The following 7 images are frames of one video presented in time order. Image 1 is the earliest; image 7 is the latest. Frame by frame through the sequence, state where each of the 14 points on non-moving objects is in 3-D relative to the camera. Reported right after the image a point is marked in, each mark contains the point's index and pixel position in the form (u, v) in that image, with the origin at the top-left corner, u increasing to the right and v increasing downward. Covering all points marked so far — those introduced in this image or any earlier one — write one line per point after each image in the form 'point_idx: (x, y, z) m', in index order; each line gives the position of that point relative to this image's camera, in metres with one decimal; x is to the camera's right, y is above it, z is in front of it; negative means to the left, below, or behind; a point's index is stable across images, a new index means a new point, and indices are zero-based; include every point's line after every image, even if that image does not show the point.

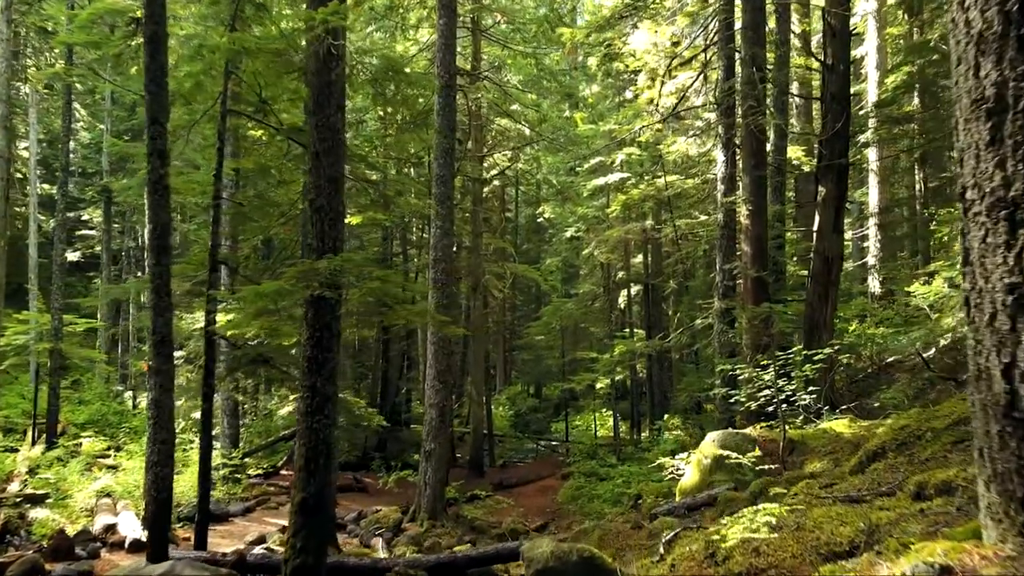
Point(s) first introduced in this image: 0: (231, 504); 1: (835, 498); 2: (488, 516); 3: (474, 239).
0: (-4.7, -3.6, +13.0) m
1: (+1.8, -1.2, +4.1) m
2: (-0.5, -4.2, +14.2) m
3: (-1.0, +1.2, +19.6) m
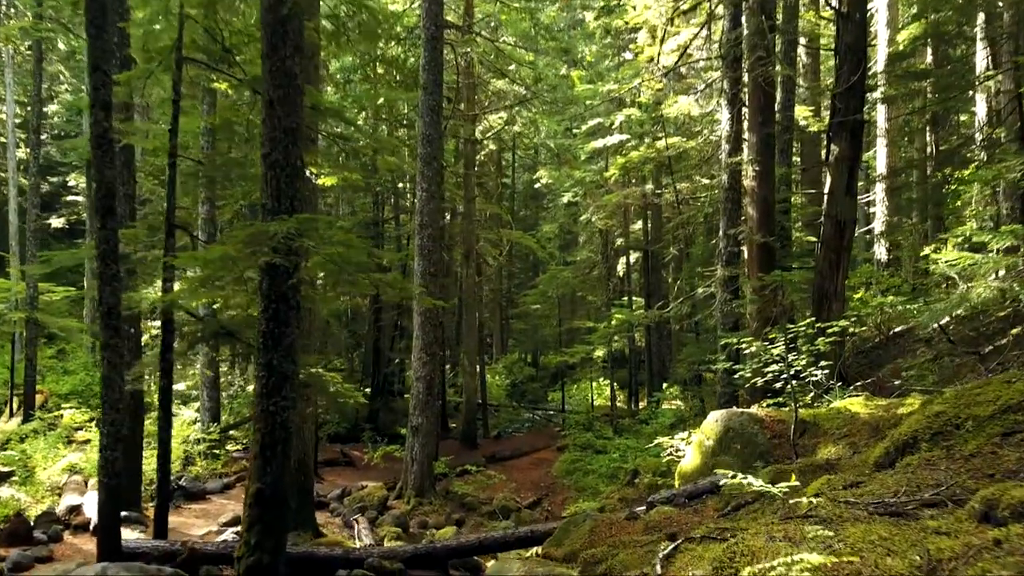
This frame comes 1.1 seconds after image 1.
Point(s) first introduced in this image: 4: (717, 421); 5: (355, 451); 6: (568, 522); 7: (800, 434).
0: (-4.9, -3.1, +12.4) m
1: (+1.6, -1.0, +3.5) m
2: (-0.6, -3.6, +13.7) m
3: (-1.1, +2.0, +18.9) m
4: (+1.9, -1.2, +7.1) m
5: (-3.2, -3.4, +15.9) m
6: (+0.5, -1.9, +6.4) m
7: (+2.5, -1.3, +6.7) m
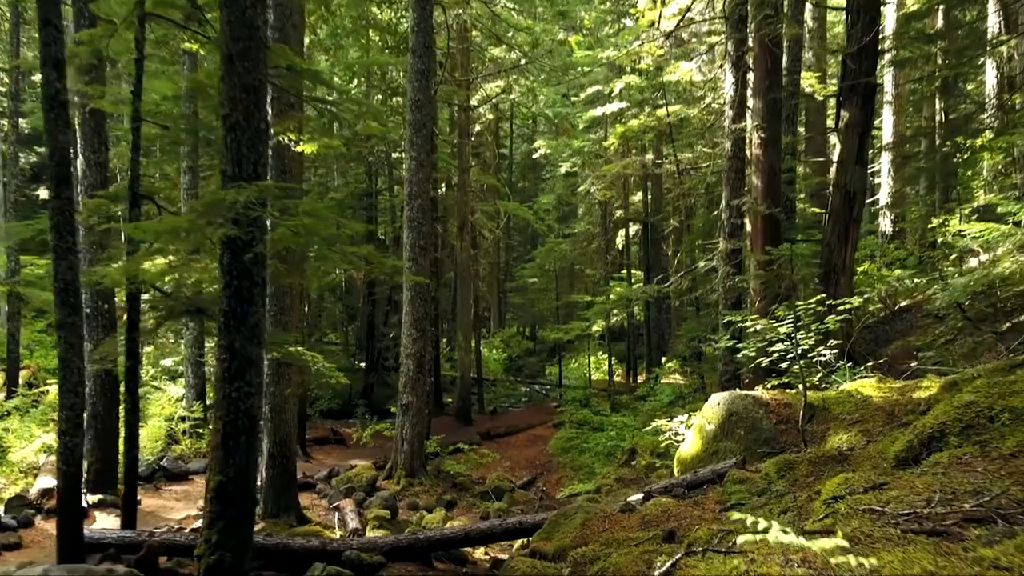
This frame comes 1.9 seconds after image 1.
0: (-5.0, -2.7, +12.0) m
1: (+1.5, -0.9, +3.0) m
2: (-0.7, -3.1, +13.3) m
3: (-1.2, +2.7, +18.3) m
4: (+1.8, -1.0, +6.6) m
5: (-3.3, -2.8, +15.5) m
6: (+0.4, -1.7, +6.0) m
7: (+2.4, -1.1, +6.3) m
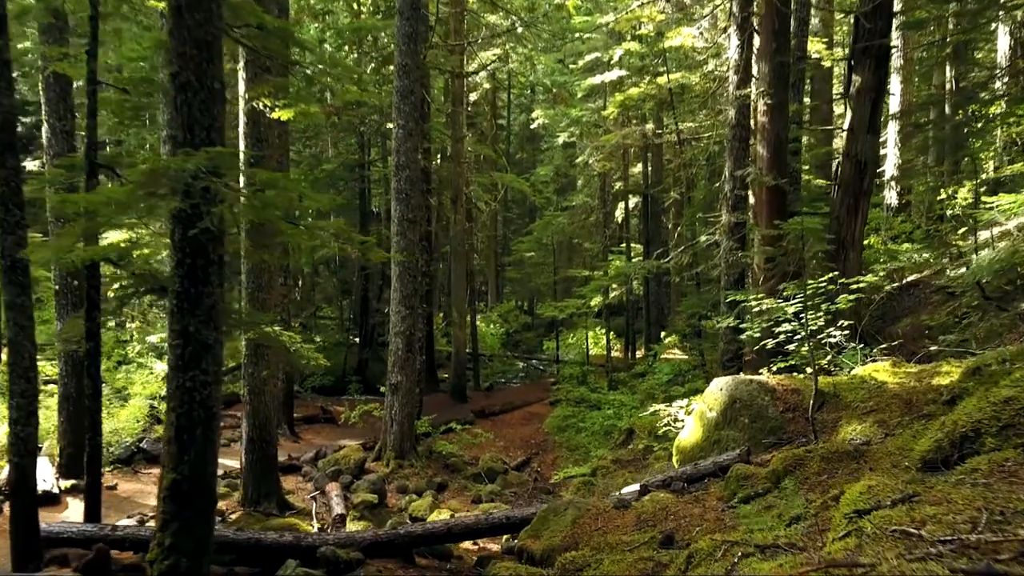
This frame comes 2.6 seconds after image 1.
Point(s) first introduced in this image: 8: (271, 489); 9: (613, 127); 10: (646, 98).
0: (-5.1, -2.3, +11.7) m
1: (+1.4, -0.9, +2.5) m
2: (-0.8, -2.7, +12.9) m
3: (-1.3, +3.2, +17.7) m
4: (+1.7, -0.8, +6.2) m
5: (-3.4, -2.3, +15.1) m
6: (+0.3, -1.6, +5.5) m
7: (+2.3, -0.9, +5.8) m
8: (-2.7, -2.3, +8.7) m
9: (+2.5, +4.0, +19.3) m
10: (+2.9, +4.1, +16.6) m
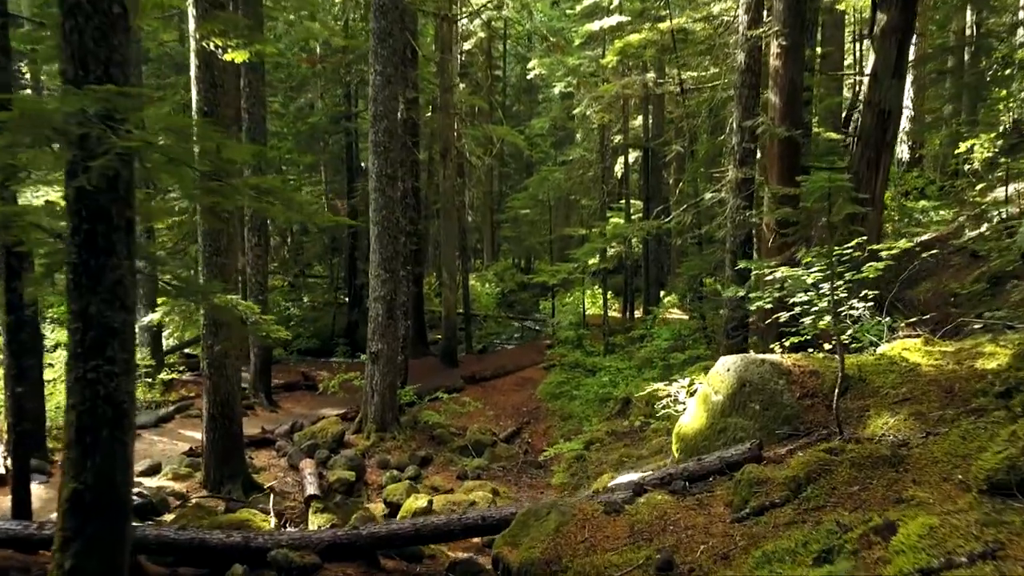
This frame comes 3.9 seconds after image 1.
0: (-5.2, -1.8, +11.0) m
1: (+1.3, -0.8, +1.8) m
2: (-1.0, -2.1, +12.2) m
3: (-1.5, +4.1, +16.7) m
4: (+1.5, -0.6, +5.4) m
5: (-3.6, -1.6, +14.4) m
6: (+0.1, -1.4, +4.8) m
7: (+2.1, -0.7, +5.1) m
8: (-2.9, -1.9, +8.0) m
9: (+2.4, +5.0, +18.2) m
10: (+2.7, +4.9, +15.5) m
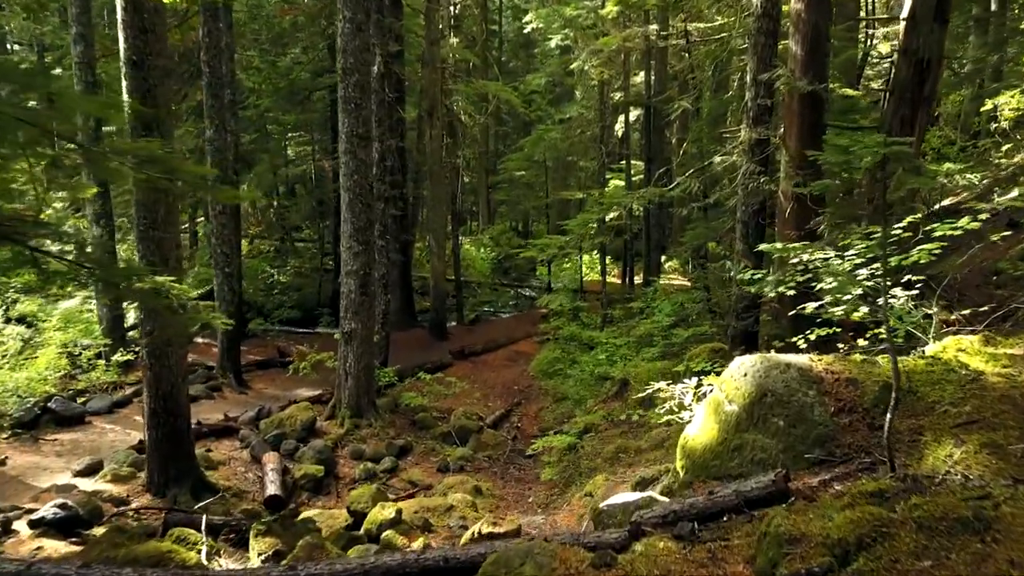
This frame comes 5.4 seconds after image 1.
0: (-5.4, -1.4, +10.1) m
1: (+1.1, -1.0, +0.9) m
2: (-1.1, -1.7, +11.4) m
3: (-1.6, +4.8, +15.5) m
4: (+1.4, -0.5, +4.5) m
5: (-3.7, -1.1, +13.5) m
6: (-0.1, -1.3, +3.9) m
7: (+2.0, -0.6, +4.1) m
8: (-3.0, -1.7, +7.2) m
9: (+2.2, +5.7, +16.9) m
10: (+2.5, +5.5, +14.3) m
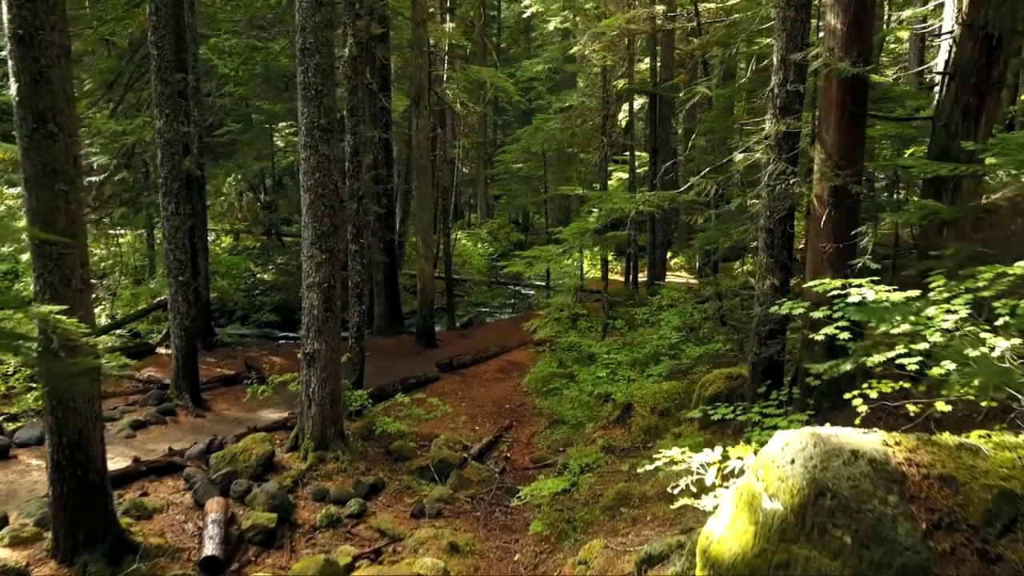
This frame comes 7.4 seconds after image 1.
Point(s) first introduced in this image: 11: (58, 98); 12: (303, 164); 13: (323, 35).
0: (-5.5, -1.6, +8.9) m
1: (+0.9, -1.2, -0.4) m
2: (-1.3, -1.8, +10.2) m
3: (-1.8, +4.7, +14.2) m
4: (+1.2, -0.8, +3.2) m
5: (-3.9, -1.2, +12.3) m
6: (-0.2, -1.6, +2.7) m
7: (+1.8, -0.9, +2.9) m
8: (-3.2, -1.9, +6.0) m
9: (+2.1, +5.6, +15.6) m
10: (+2.4, +5.4, +12.9) m
11: (-3.2, +1.3, +5.5) m
12: (-2.2, +1.3, +8.2) m
13: (-1.9, +2.6, +8.1) m
